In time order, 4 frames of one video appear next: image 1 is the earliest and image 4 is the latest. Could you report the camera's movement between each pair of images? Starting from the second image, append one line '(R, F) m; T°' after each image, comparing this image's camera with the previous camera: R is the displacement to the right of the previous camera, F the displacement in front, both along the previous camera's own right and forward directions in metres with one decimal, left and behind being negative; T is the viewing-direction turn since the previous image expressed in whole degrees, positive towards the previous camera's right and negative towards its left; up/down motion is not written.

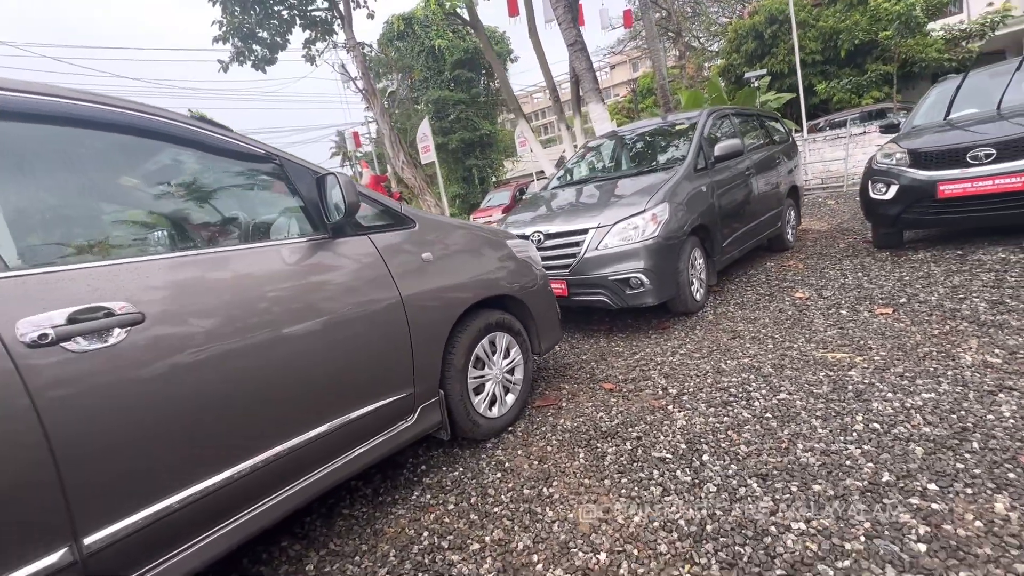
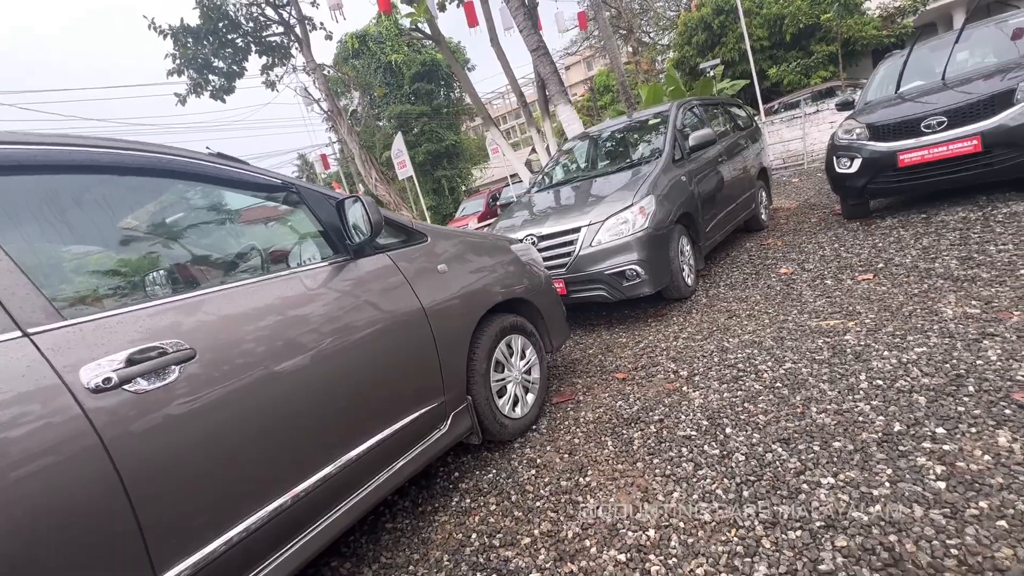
(-0.2, -0.1) m; +3°
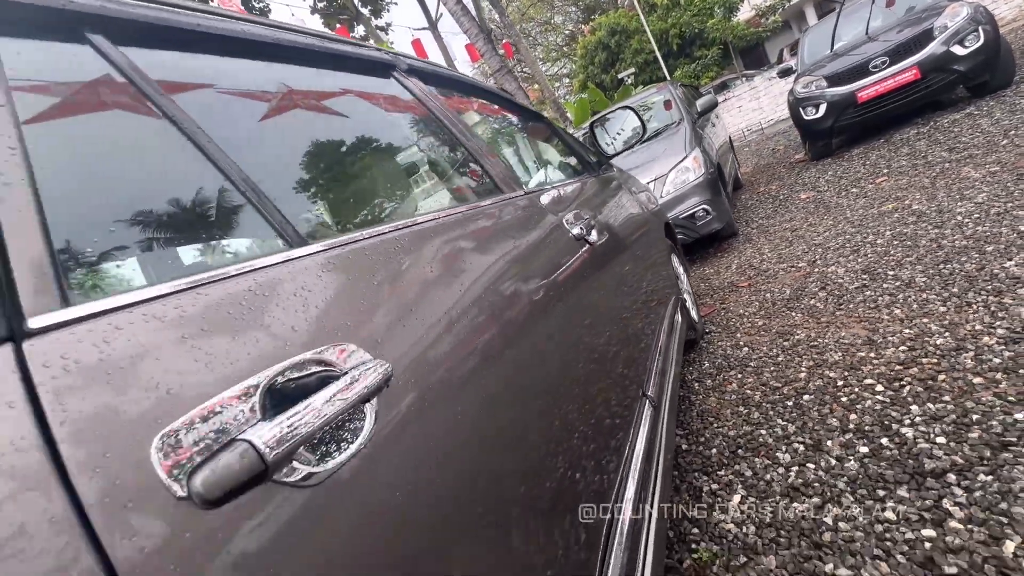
(-1.8, -0.2) m; +9°
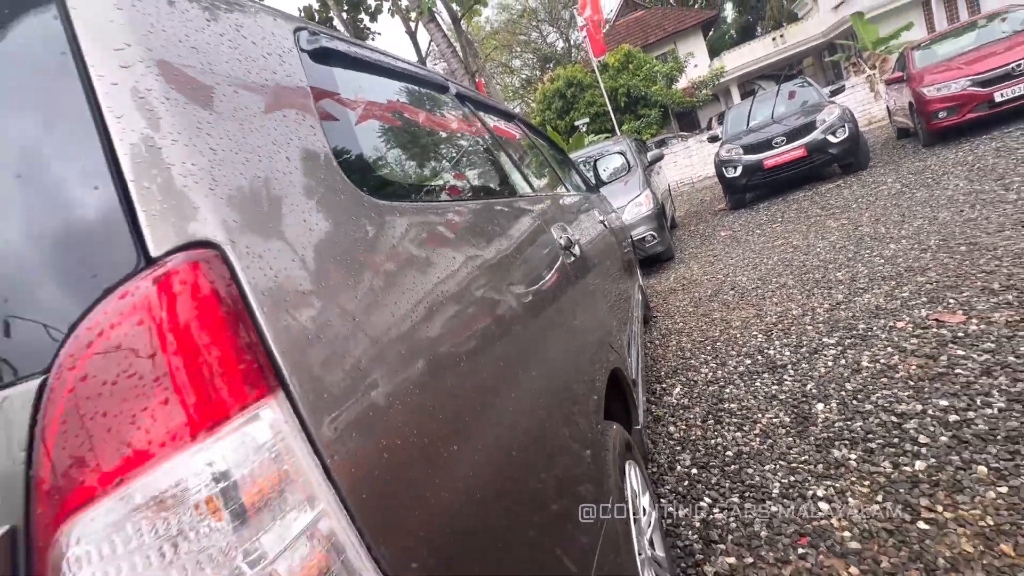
(-0.7, -1.1) m; +8°
